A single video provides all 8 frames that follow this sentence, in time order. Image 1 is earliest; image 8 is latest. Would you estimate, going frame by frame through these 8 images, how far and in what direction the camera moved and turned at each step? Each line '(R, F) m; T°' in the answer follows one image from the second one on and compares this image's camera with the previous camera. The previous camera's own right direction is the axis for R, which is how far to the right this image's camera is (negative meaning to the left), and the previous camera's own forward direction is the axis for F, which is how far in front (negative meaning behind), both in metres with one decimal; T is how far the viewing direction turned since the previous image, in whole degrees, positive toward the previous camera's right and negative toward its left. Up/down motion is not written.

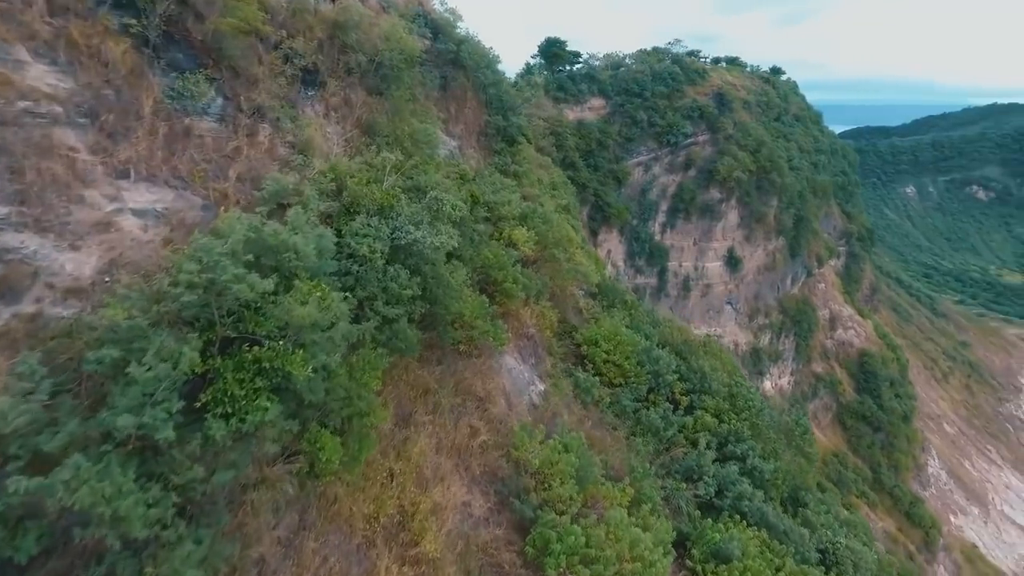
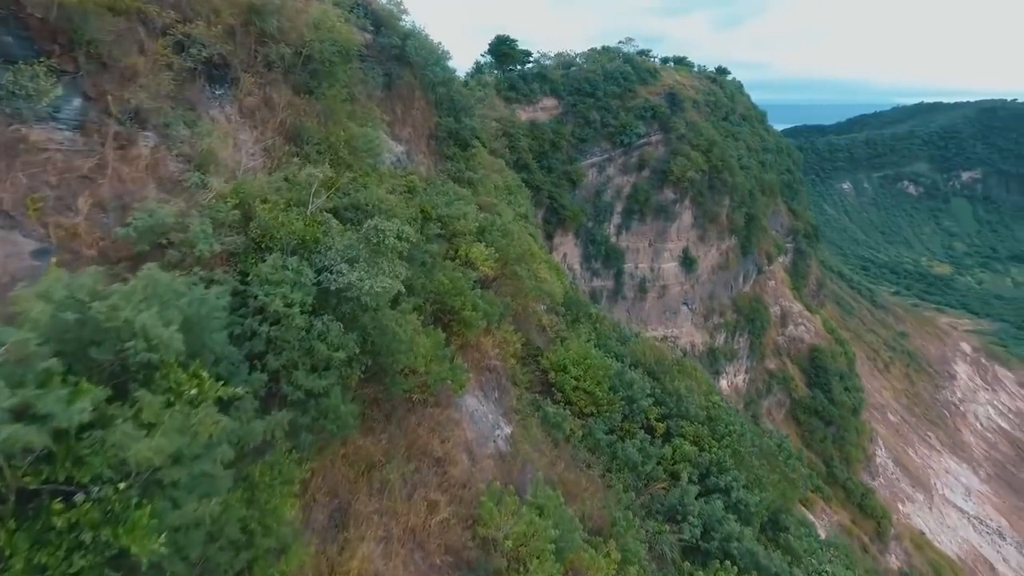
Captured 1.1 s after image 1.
(-0.1, +1.7) m; +4°
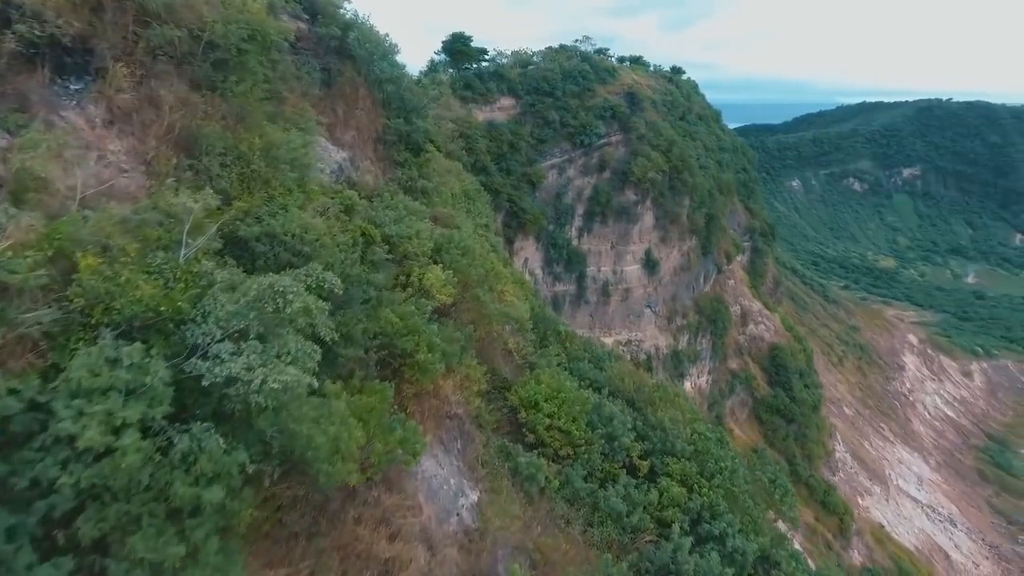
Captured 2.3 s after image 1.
(0.0, +1.9) m; +4°
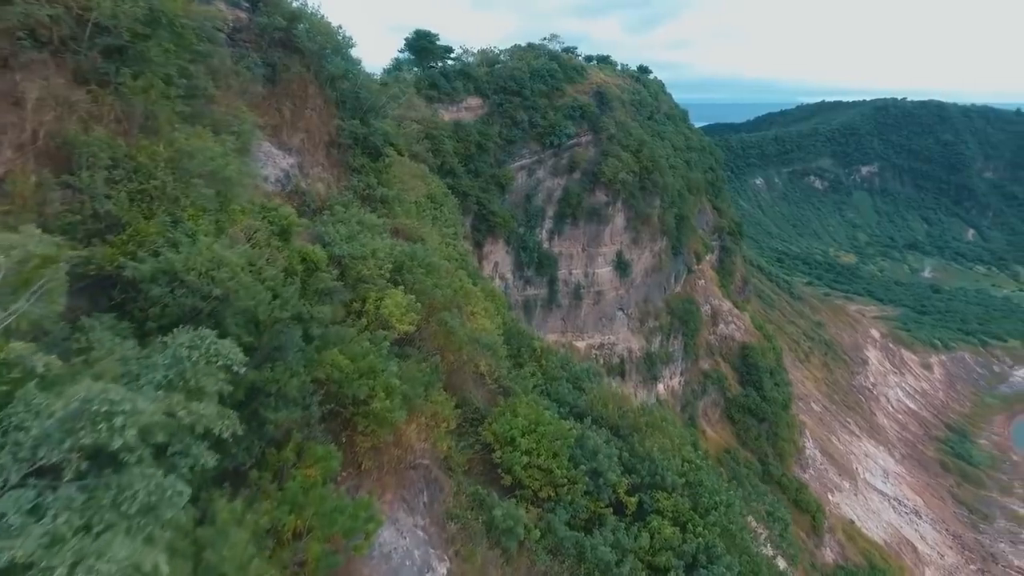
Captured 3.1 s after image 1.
(0.0, +1.4) m; +3°
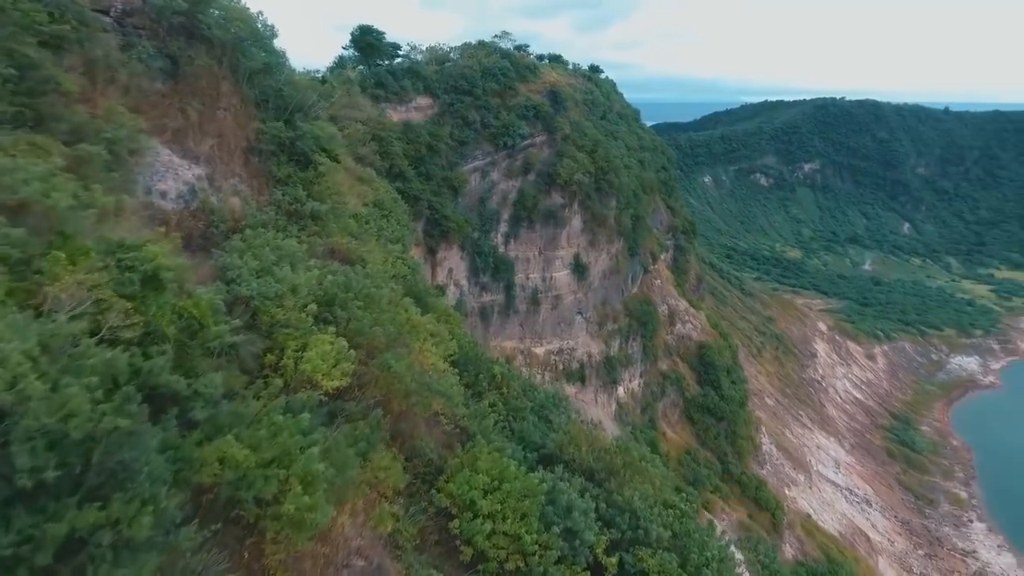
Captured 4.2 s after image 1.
(0.0, +1.8) m; +4°
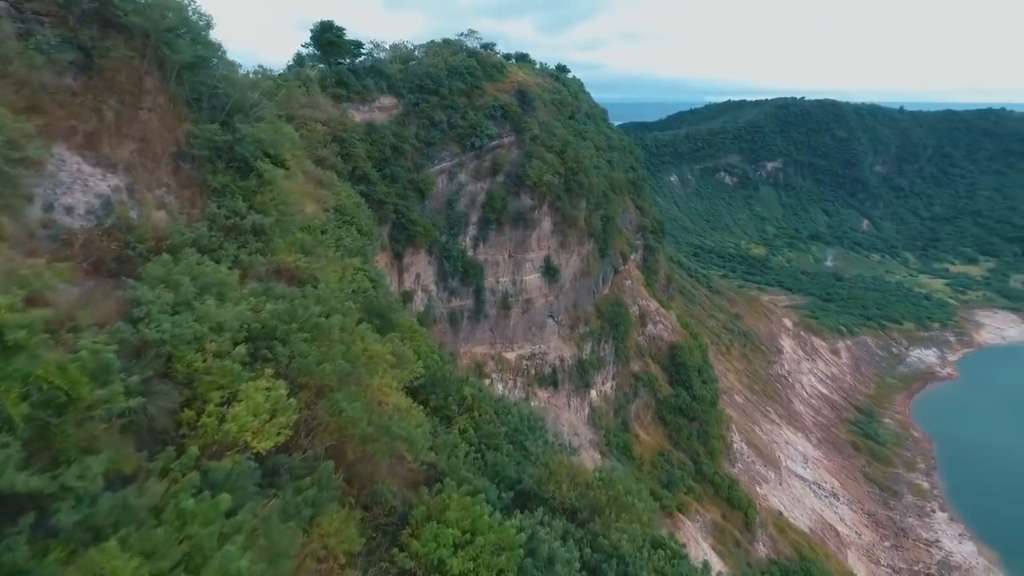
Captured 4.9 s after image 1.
(0.0, +1.2) m; +3°
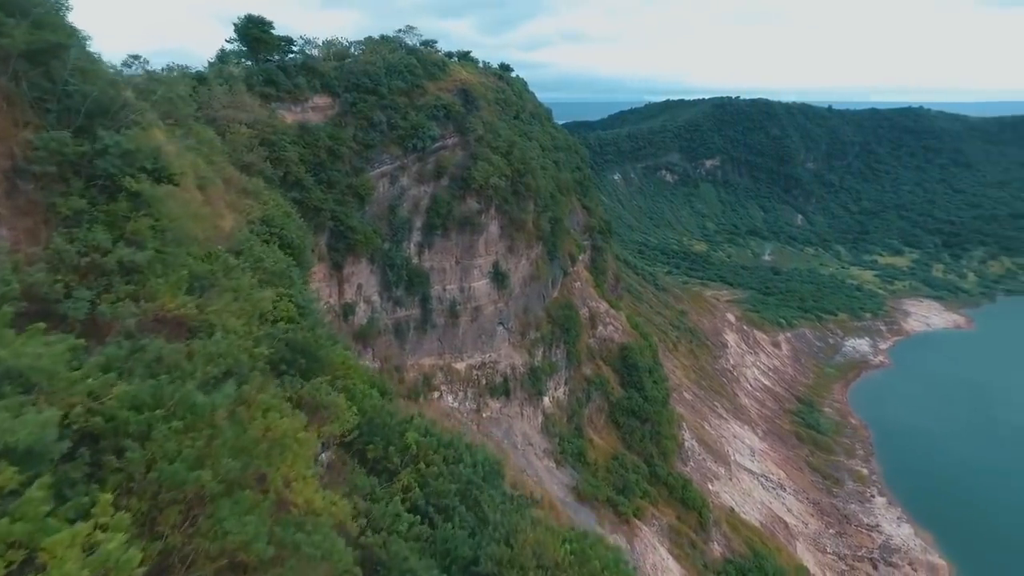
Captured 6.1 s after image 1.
(0.0, +2.0) m; +5°
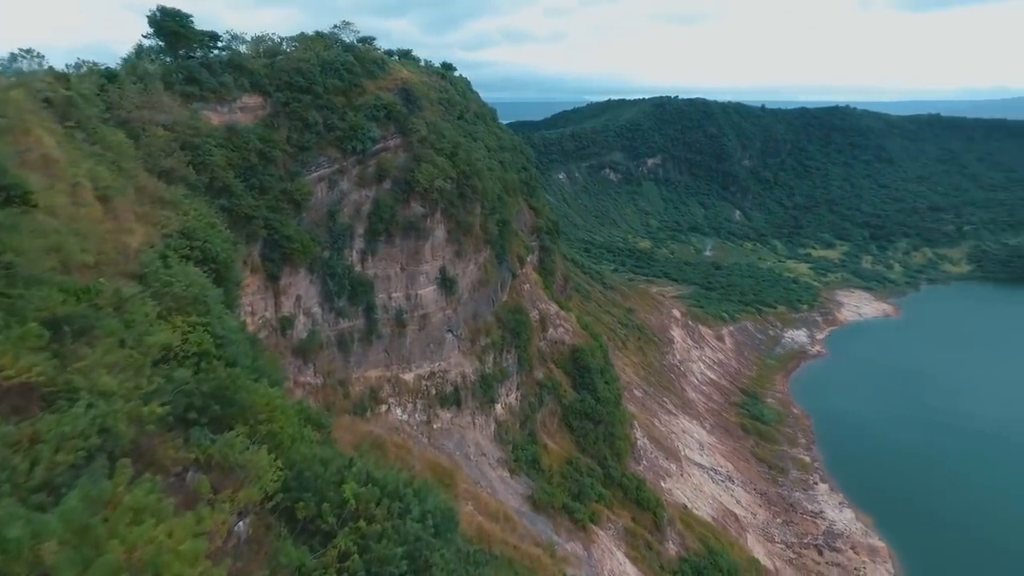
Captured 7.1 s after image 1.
(0.0, +1.6) m; +5°
